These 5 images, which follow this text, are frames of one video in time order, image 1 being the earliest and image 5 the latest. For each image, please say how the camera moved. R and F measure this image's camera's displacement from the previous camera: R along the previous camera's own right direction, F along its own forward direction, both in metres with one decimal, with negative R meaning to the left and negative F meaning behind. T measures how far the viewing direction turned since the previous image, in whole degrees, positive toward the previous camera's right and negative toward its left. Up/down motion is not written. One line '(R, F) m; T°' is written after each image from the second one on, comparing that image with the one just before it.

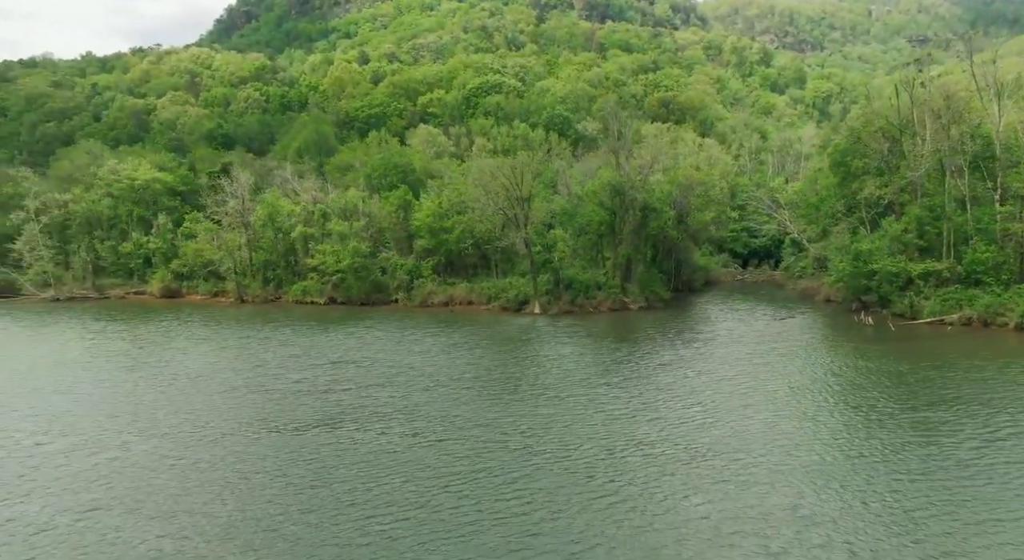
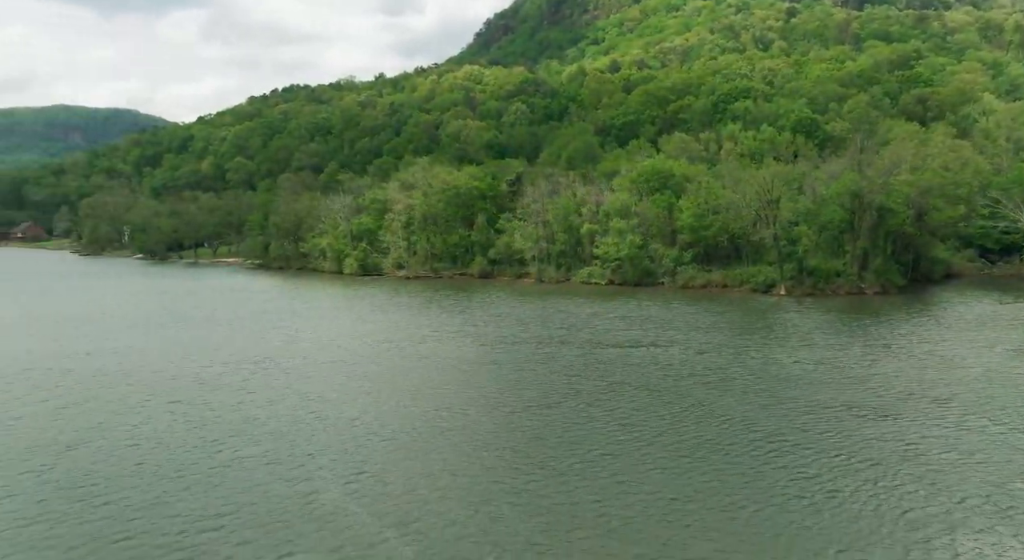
(-0.4, -16.8) m; -17°
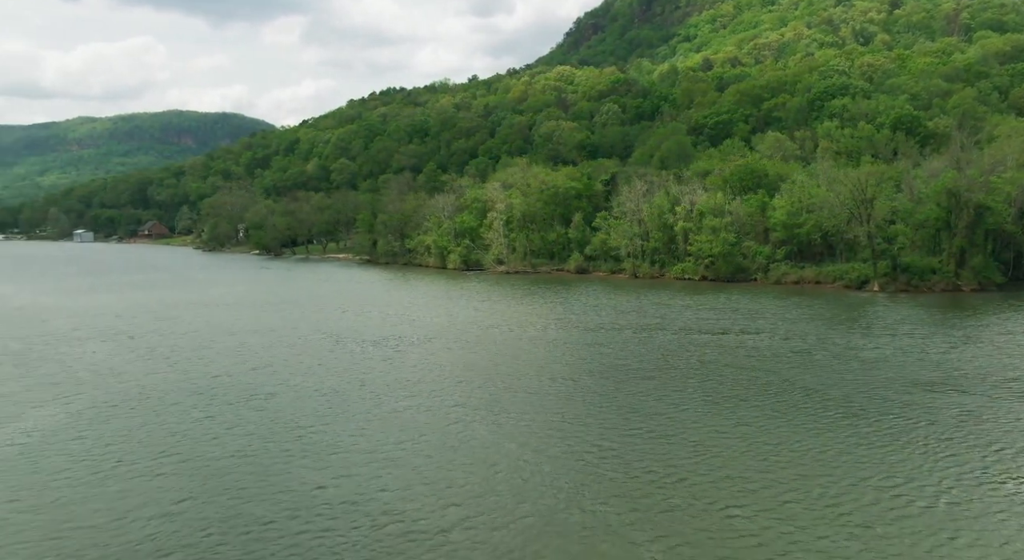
(-0.8, -4.6) m; -6°
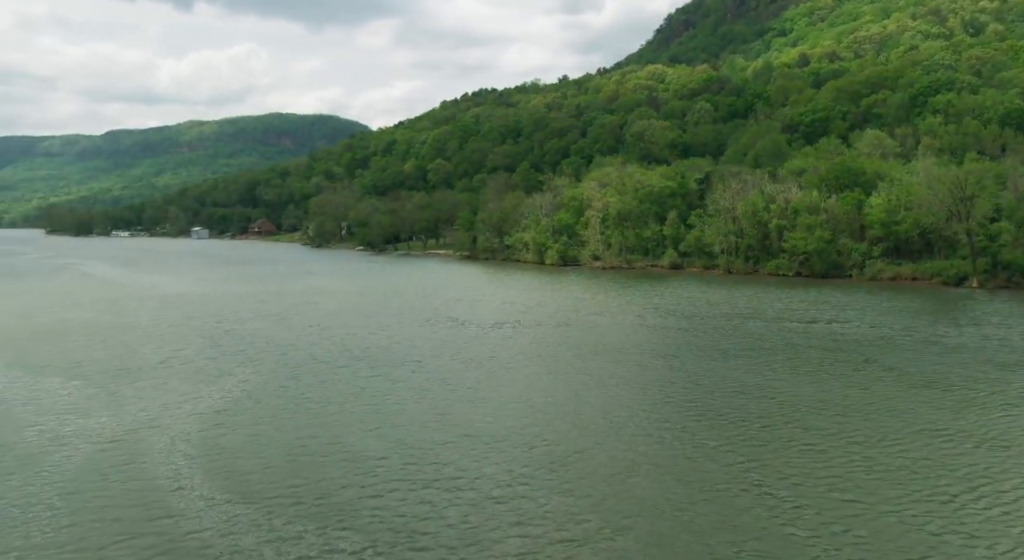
(-0.9, -4.4) m; -6°
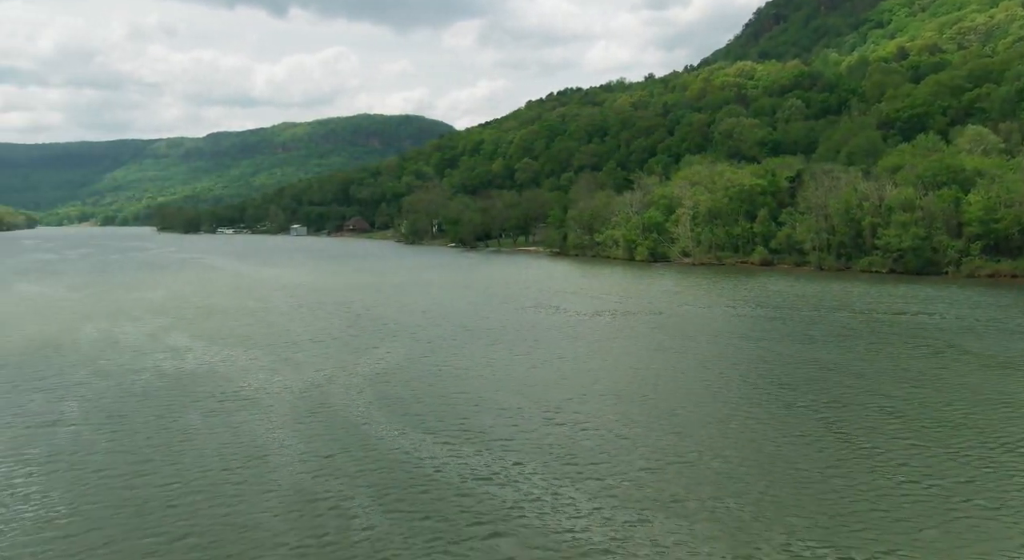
(-1.0, -3.8) m; -6°
